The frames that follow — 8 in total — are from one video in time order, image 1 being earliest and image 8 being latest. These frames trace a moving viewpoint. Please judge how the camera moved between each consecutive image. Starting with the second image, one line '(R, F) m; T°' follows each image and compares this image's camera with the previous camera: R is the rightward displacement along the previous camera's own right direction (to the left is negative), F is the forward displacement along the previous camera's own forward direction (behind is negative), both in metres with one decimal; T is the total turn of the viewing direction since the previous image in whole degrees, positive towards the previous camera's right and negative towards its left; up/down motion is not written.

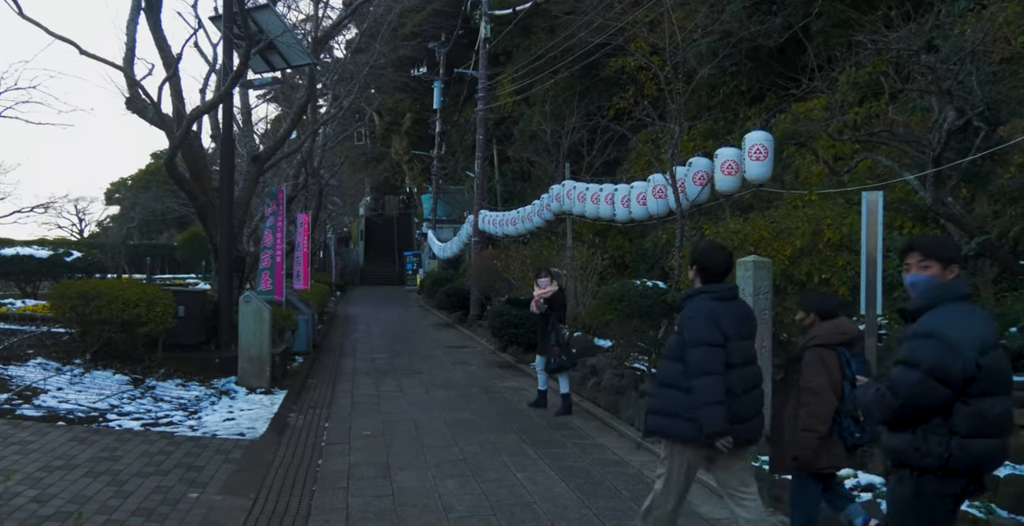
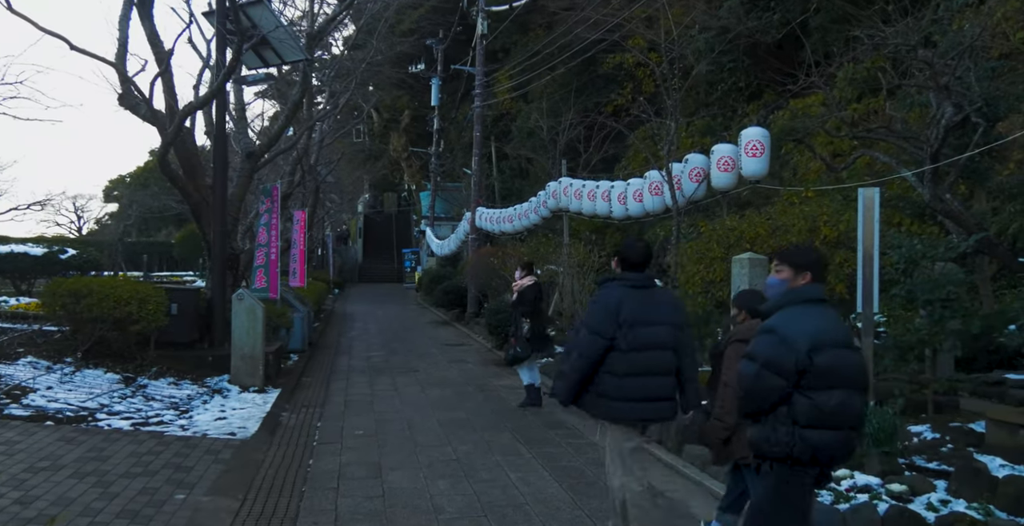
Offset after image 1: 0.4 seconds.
(+0.1, +0.1) m; 0°
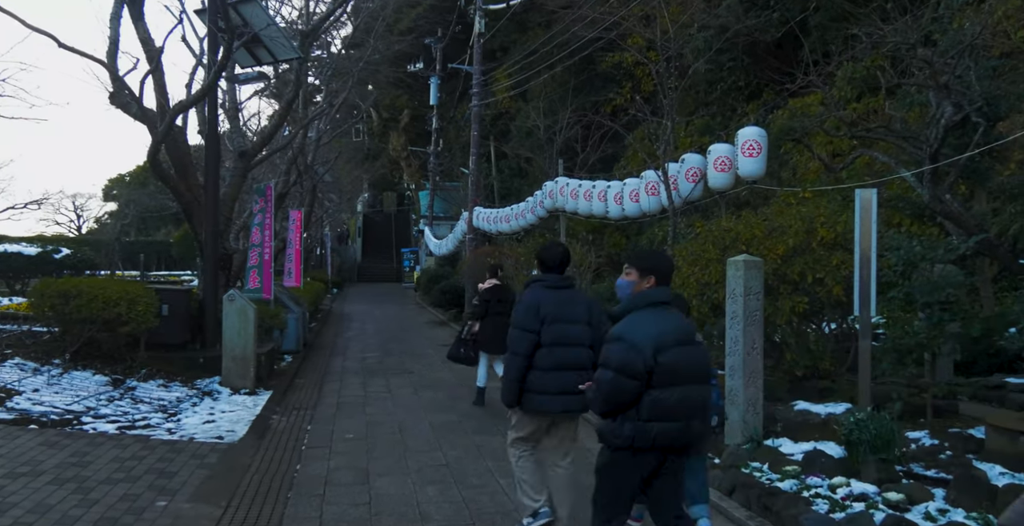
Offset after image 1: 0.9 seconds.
(+0.1, +0.1) m; 0°
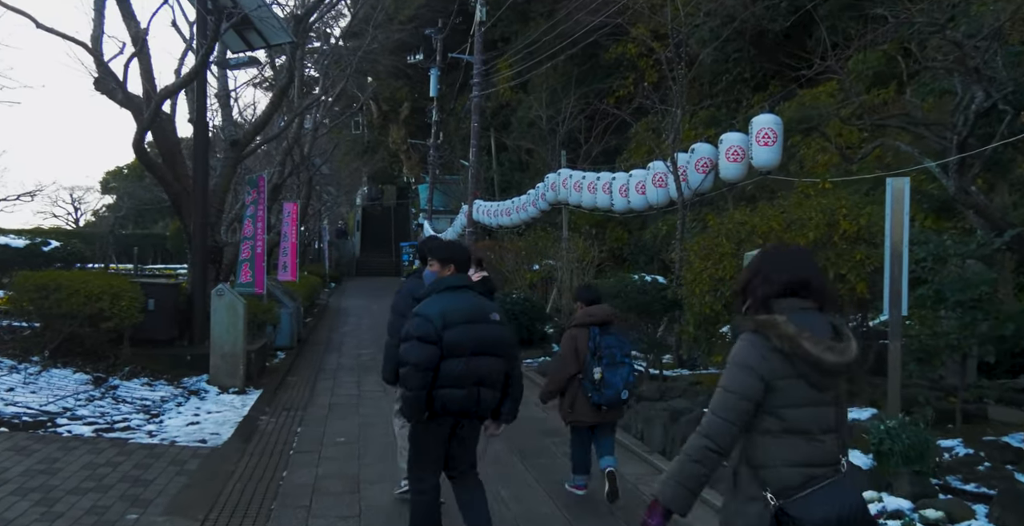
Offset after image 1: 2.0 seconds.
(0.0, +0.5) m; 0°
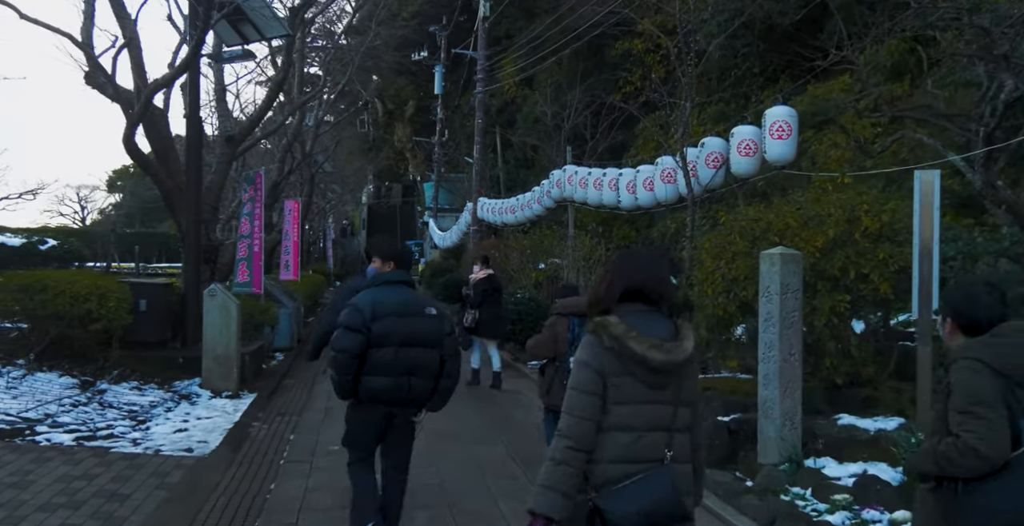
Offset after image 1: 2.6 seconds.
(0.0, +0.4) m; -1°
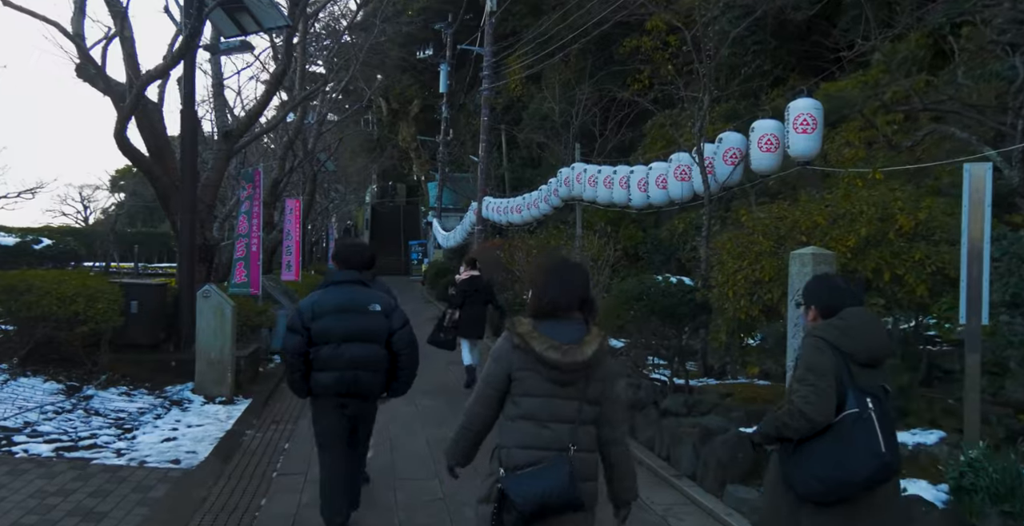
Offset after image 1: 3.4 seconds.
(0.0, +0.4) m; 0°
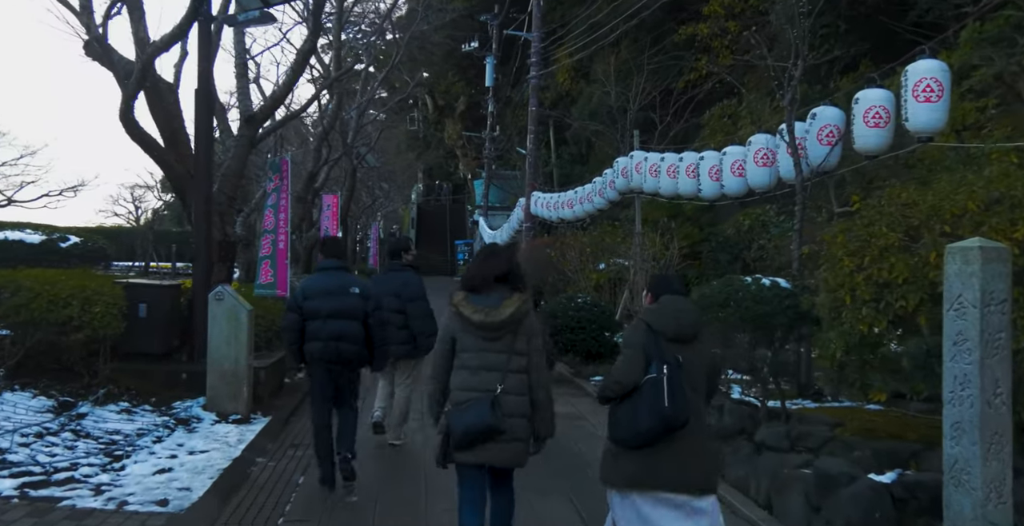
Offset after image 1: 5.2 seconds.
(-0.1, +1.3) m; -4°
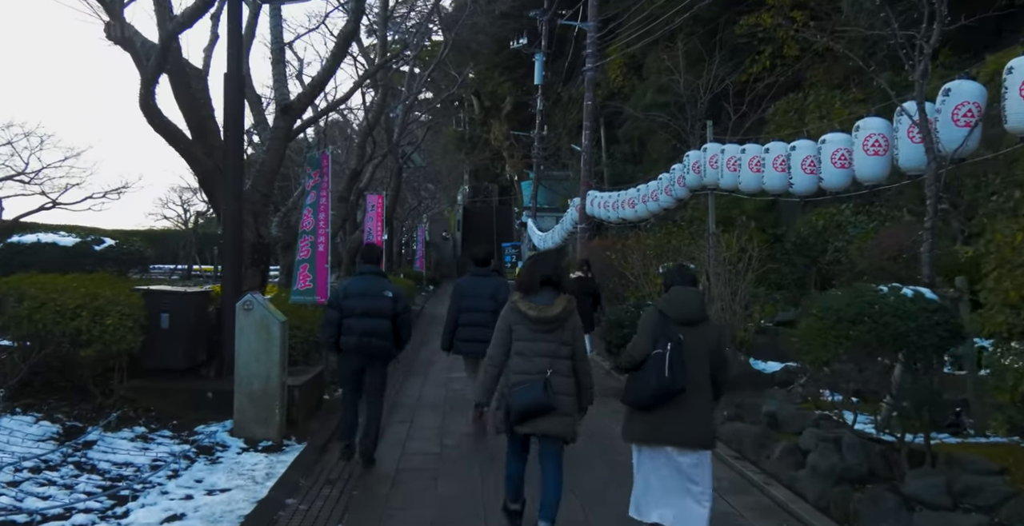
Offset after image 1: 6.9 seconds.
(-0.3, +1.2) m; -3°
